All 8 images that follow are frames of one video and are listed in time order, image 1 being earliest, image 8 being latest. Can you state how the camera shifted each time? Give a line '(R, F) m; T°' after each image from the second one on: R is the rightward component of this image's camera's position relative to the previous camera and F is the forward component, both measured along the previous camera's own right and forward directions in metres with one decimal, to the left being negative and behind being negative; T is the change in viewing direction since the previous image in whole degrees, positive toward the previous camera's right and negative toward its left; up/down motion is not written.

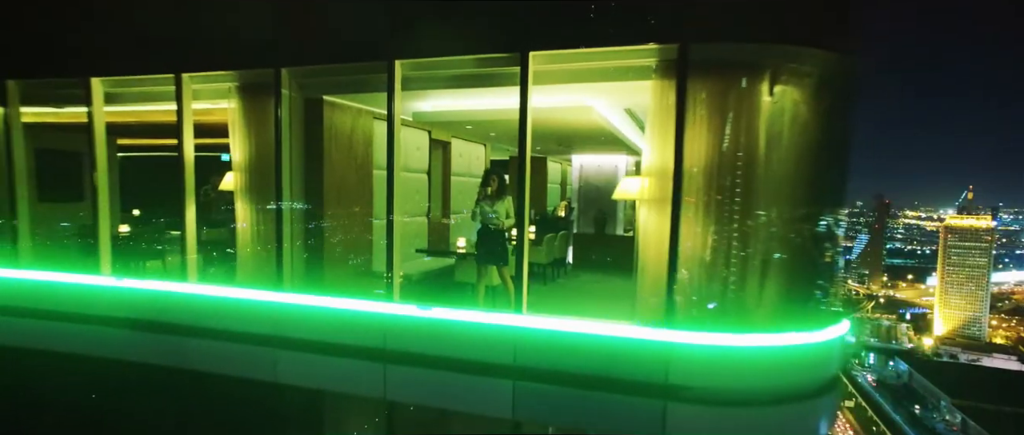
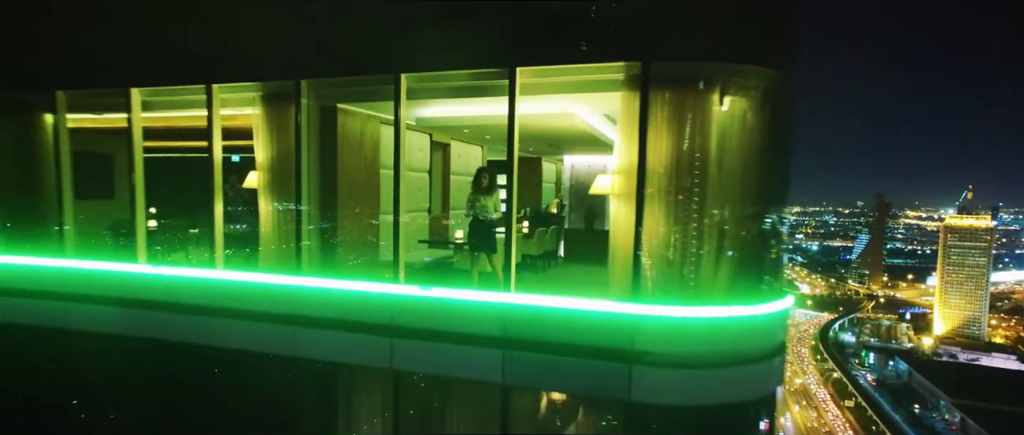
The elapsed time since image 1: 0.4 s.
(+0.1, -0.5) m; 0°
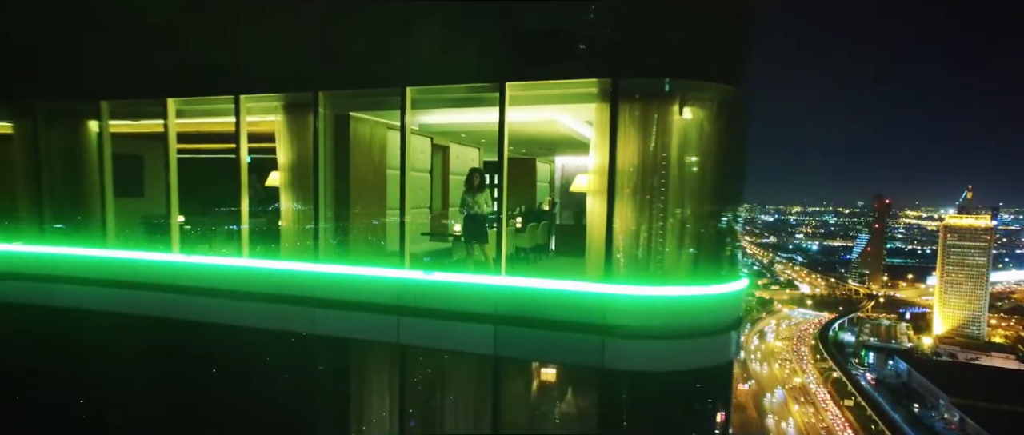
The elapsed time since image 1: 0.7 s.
(+0.1, -0.6) m; 0°
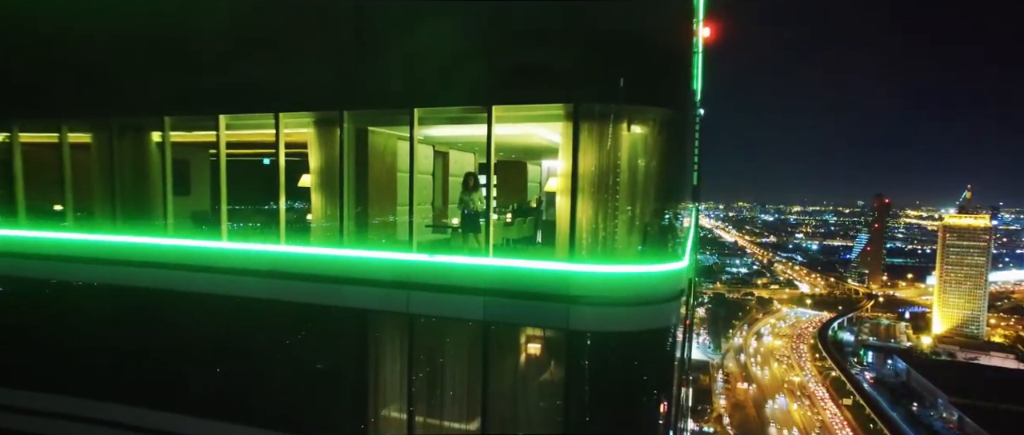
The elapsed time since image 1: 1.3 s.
(+0.2, -1.2) m; 0°
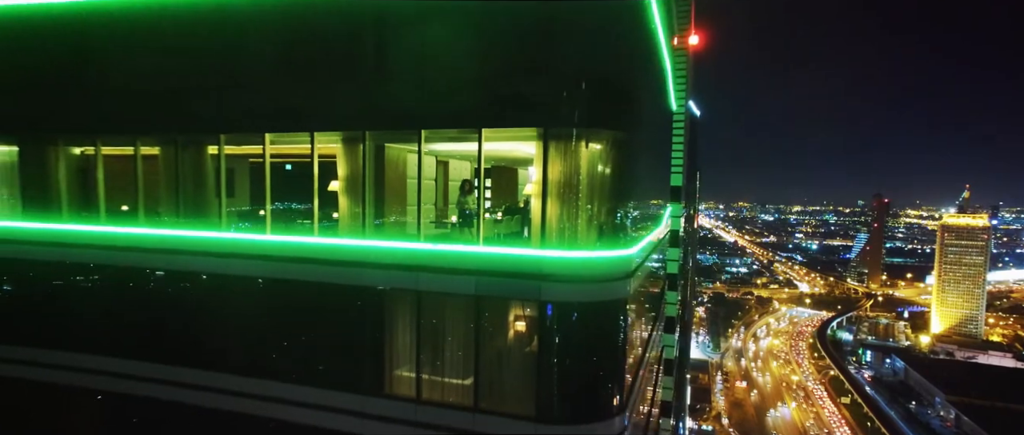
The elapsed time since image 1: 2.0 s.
(+0.2, -1.7) m; 0°
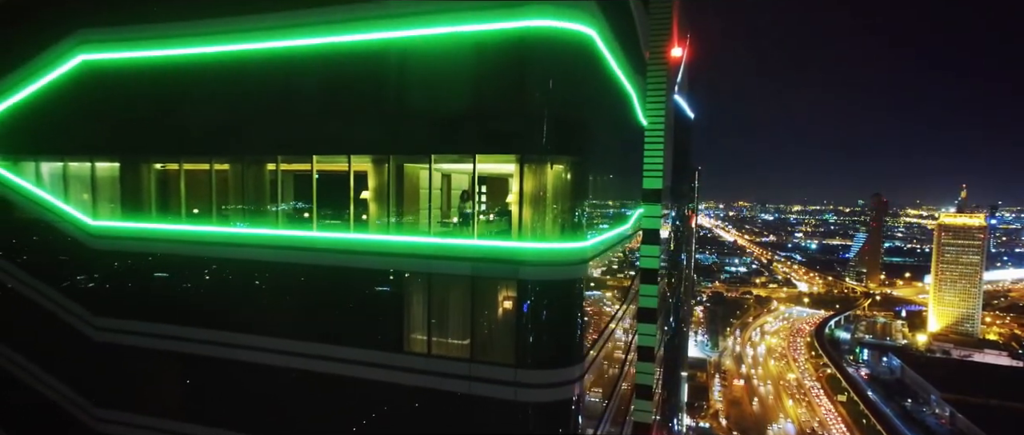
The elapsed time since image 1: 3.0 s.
(+0.3, -2.7) m; 0°
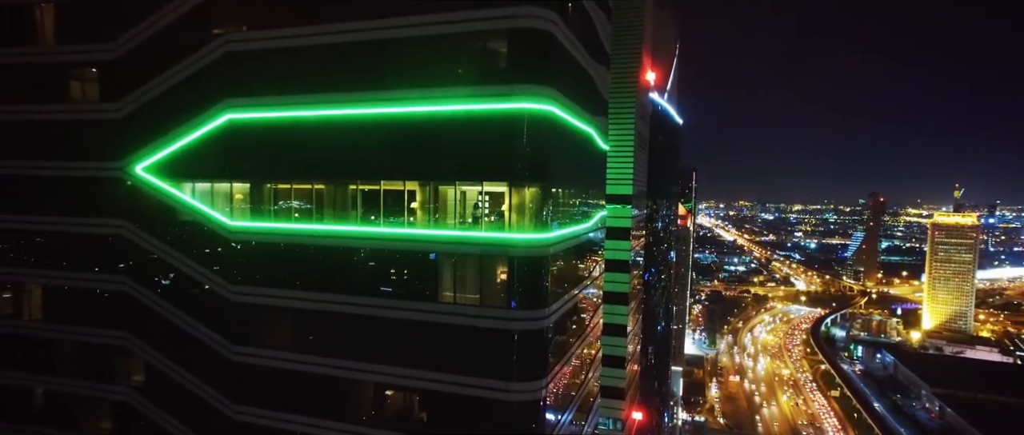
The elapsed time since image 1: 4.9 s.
(+0.2, -6.6) m; 0°
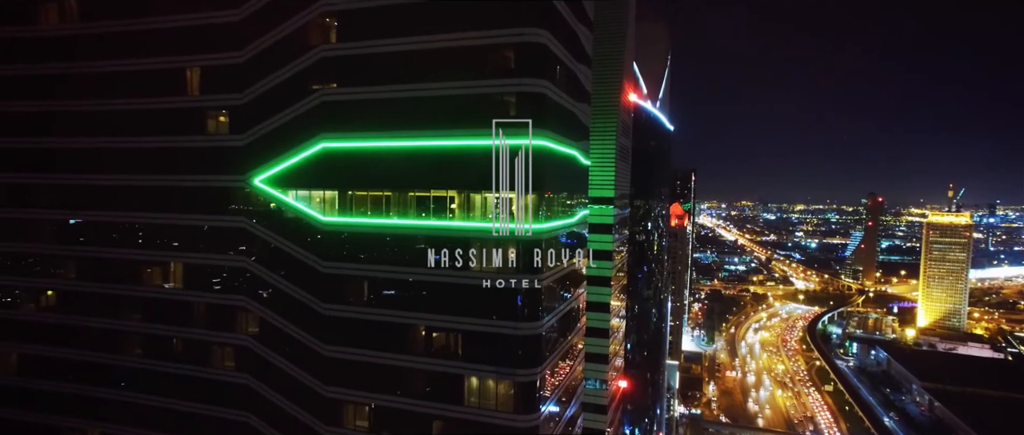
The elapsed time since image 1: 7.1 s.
(-0.2, -8.6) m; 0°
